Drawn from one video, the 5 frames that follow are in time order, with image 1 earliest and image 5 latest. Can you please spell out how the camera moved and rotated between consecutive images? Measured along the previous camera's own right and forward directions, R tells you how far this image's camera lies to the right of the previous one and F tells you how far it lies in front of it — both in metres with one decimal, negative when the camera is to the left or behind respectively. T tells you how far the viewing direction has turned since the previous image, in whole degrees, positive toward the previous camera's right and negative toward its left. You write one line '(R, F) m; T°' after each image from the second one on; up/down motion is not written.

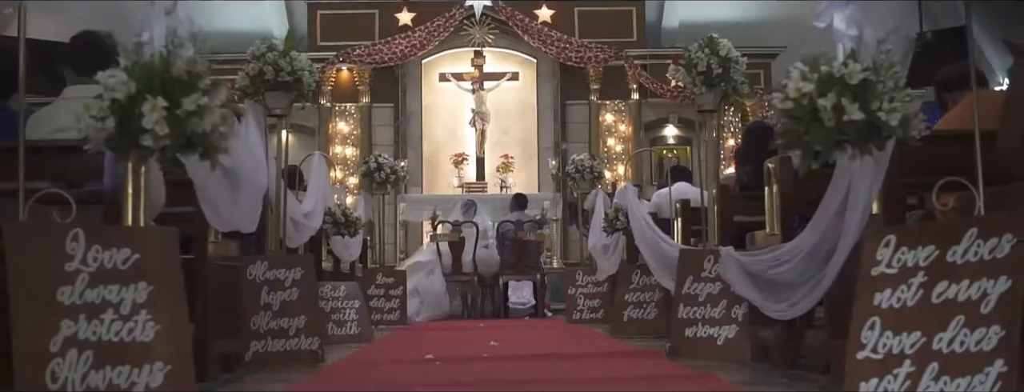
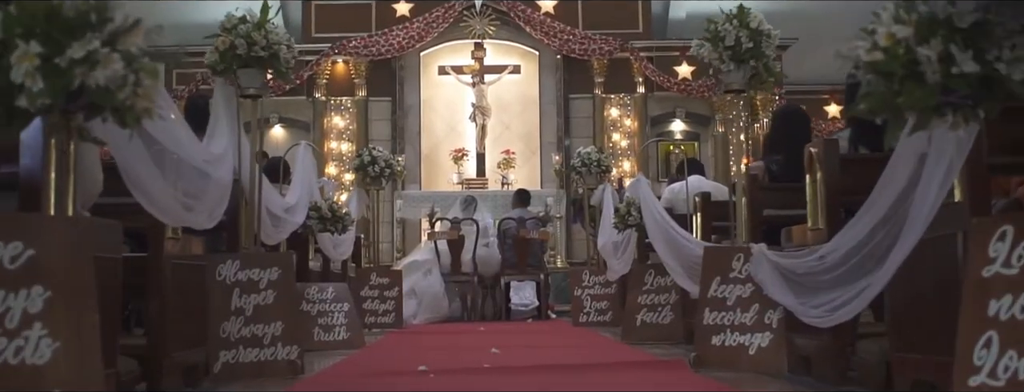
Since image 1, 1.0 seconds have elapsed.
(0.0, +0.6) m; 0°
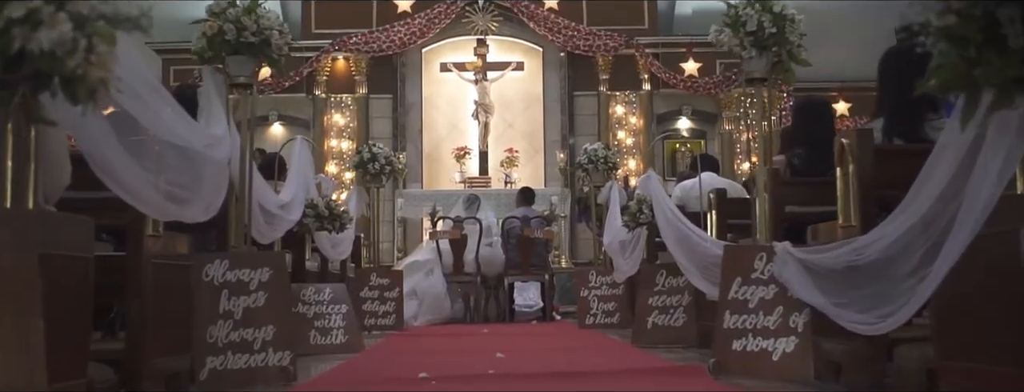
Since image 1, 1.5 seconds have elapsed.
(0.0, +0.3) m; 0°
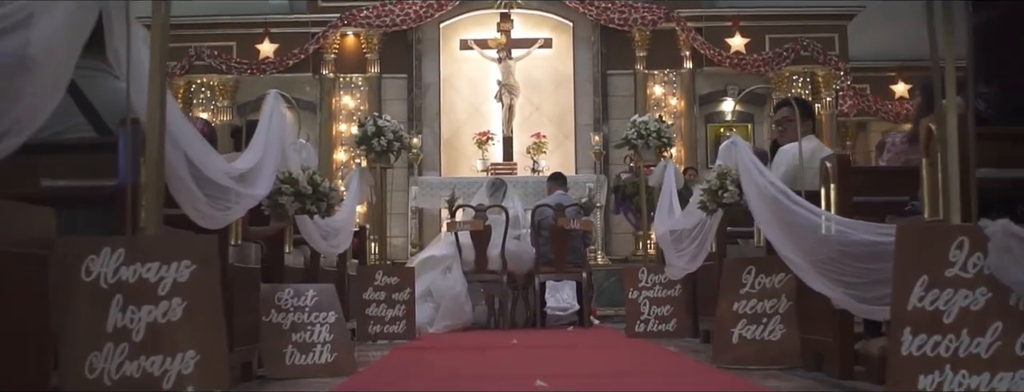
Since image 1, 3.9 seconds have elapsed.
(-0.1, +1.5) m; -1°
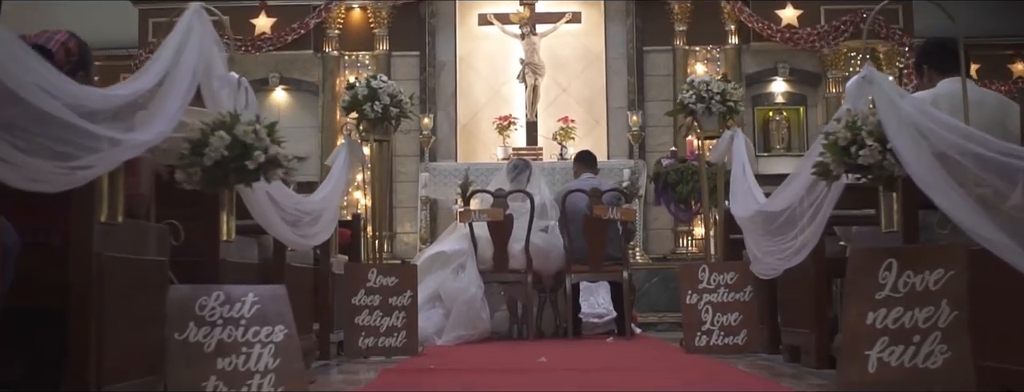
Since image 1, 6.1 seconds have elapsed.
(0.0, +1.5) m; -1°
